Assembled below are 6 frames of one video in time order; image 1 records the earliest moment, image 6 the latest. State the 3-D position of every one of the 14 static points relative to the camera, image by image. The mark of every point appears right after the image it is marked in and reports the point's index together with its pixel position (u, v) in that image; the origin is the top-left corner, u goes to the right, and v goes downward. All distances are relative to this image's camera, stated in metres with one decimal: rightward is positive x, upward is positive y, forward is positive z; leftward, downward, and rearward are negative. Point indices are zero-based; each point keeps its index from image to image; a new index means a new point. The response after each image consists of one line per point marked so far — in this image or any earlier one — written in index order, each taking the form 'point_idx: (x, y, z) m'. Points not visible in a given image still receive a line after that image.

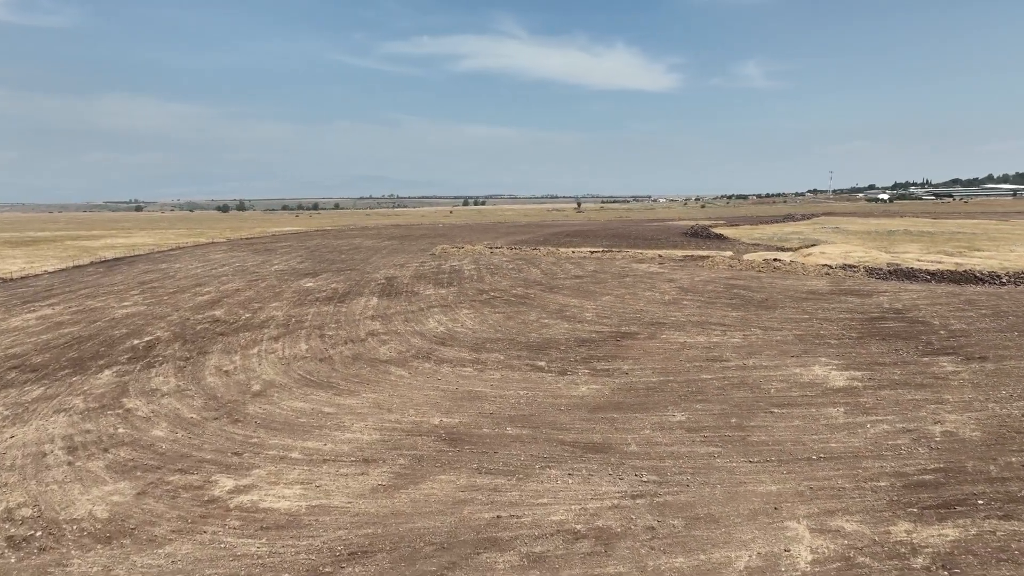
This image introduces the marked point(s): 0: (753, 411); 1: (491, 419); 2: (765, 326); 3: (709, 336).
0: (+3.3, -1.7, +9.8) m
1: (-0.3, -1.8, +9.6) m
2: (+5.5, -0.8, +15.5) m
3: (+4.0, -1.0, +14.5) m
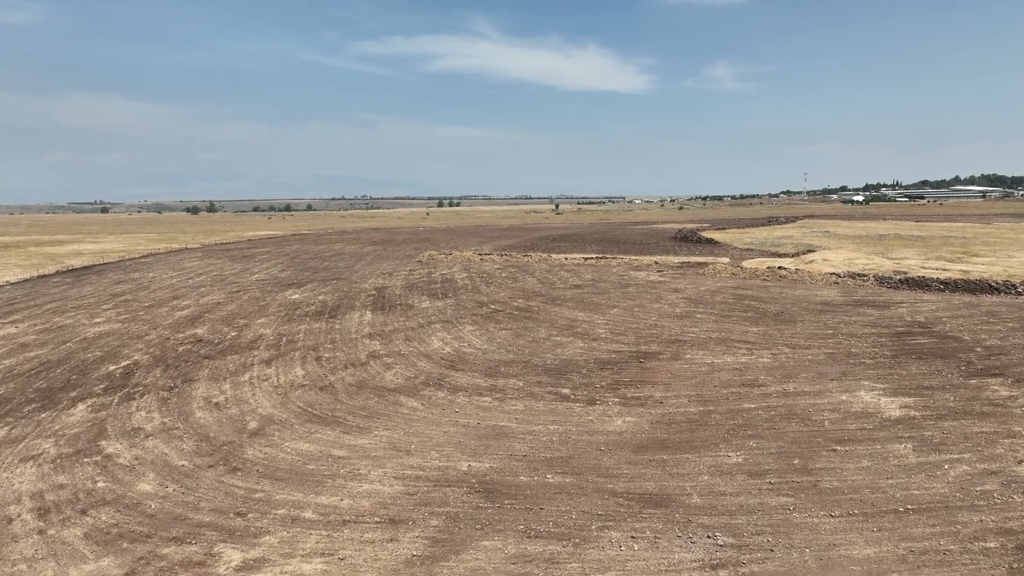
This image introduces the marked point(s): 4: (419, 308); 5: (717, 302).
0: (+3.8, -2.0, +8.8) m
1: (+0.2, -2.1, +8.5) m
2: (+5.7, -1.1, +14.6) m
3: (+4.3, -1.3, +13.6) m
4: (-2.5, -0.6, +19.2) m
5: (+5.6, -0.4, +19.5) m
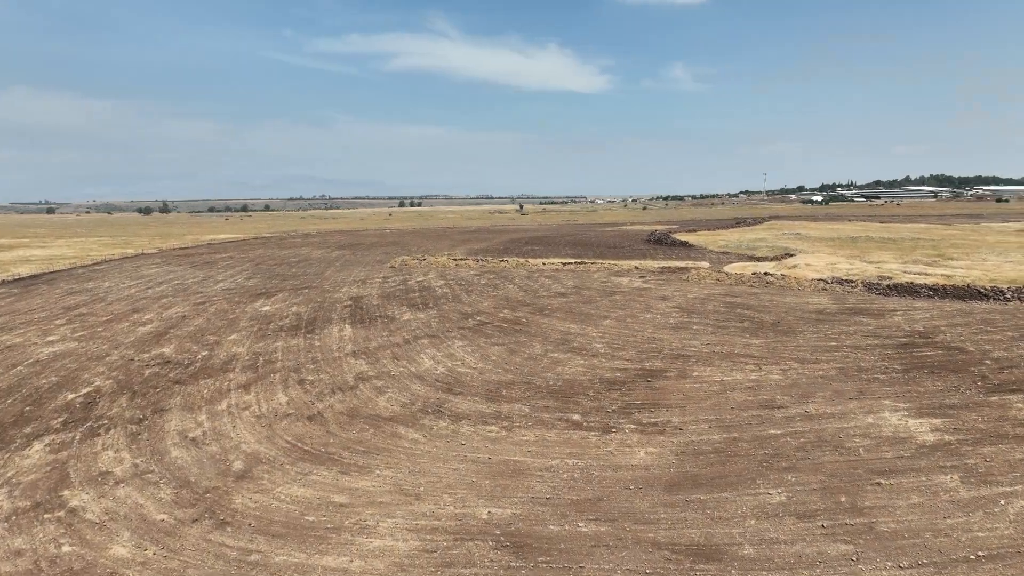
0: (+4.0, -2.3, +8.2) m
1: (+0.4, -2.4, +7.7) m
2: (+5.7, -1.3, +14.1) m
3: (+4.2, -1.5, +13.0) m
4: (-2.8, -0.8, +18.2) m
5: (+5.2, -0.6, +19.0) m
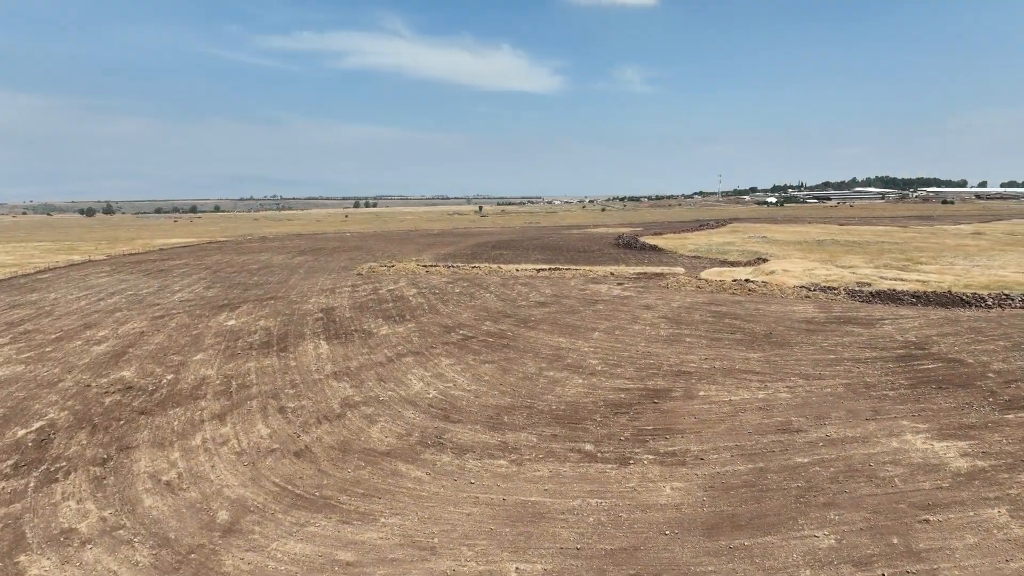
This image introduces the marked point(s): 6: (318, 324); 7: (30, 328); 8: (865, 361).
0: (+4.2, -2.5, +7.7) m
1: (+0.7, -2.7, +6.9) m
2: (+5.5, -1.6, +13.6) m
3: (+4.2, -1.8, +12.5) m
4: (-3.2, -1.2, +17.2) m
5: (+4.8, -0.9, +18.5) m
6: (-5.2, -1.0, +18.9) m
7: (-12.5, -1.0, +18.5) m
8: (+7.1, -1.5, +14.4) m
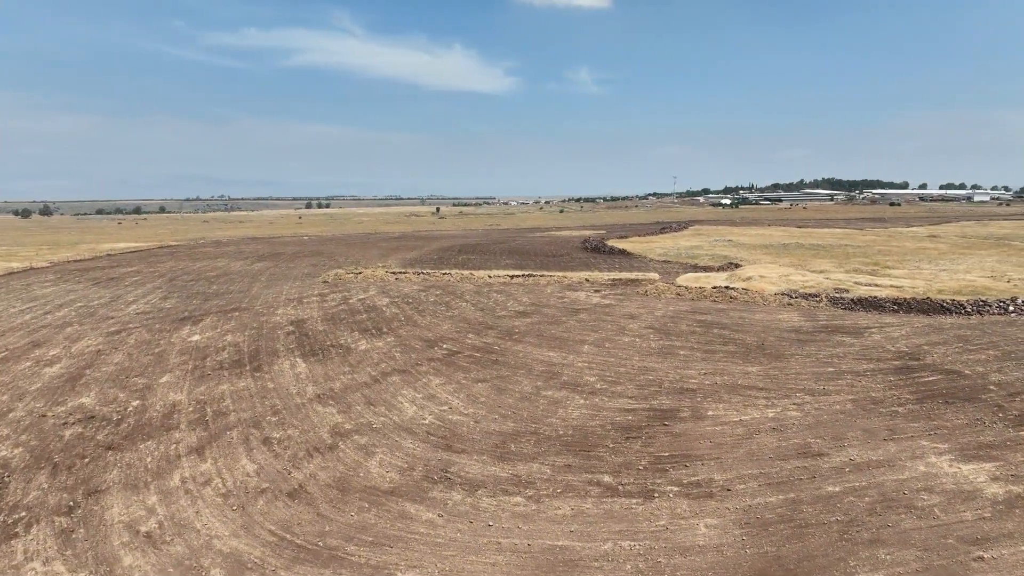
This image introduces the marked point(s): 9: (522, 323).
0: (+4.5, -2.7, +7.2) m
1: (+1.1, -2.9, +6.3) m
2: (+5.4, -1.8, +13.3) m
3: (+4.2, -2.0, +12.0) m
4: (-3.5, -1.5, +16.3) m
5: (+4.4, -1.1, +18.1) m
6: (-5.6, -1.3, +17.9) m
7: (-12.9, -1.4, +17.0) m
8: (+7.0, -1.7, +14.2) m
9: (+0.3, -1.0, +19.6) m
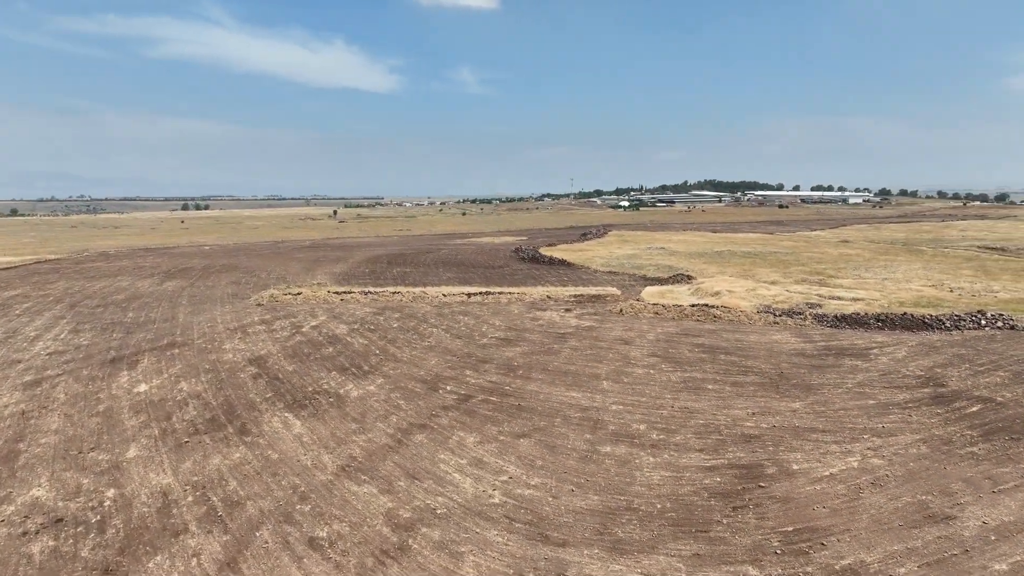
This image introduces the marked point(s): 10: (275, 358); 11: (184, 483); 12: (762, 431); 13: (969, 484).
0: (+6.2, -3.3, +6.4) m
1: (+3.0, -3.6, +5.0) m
2: (+6.2, -2.4, +12.6) m
3: (+5.1, -2.7, +11.1) m
4: (-3.1, -2.2, +14.2) m
5: (+4.4, -1.7, +17.1) m
6: (-5.4, -2.1, +15.4) m
7: (-12.5, -2.4, +13.4) m
8: (+7.6, -2.2, +13.7) m
9: (+0.1, -1.7, +18.0) m
10: (-5.9, -1.7, +17.8) m
11: (-4.7, -2.8, +10.2) m
12: (+4.2, -2.4, +12.3) m
13: (+6.5, -2.8, +10.2) m
